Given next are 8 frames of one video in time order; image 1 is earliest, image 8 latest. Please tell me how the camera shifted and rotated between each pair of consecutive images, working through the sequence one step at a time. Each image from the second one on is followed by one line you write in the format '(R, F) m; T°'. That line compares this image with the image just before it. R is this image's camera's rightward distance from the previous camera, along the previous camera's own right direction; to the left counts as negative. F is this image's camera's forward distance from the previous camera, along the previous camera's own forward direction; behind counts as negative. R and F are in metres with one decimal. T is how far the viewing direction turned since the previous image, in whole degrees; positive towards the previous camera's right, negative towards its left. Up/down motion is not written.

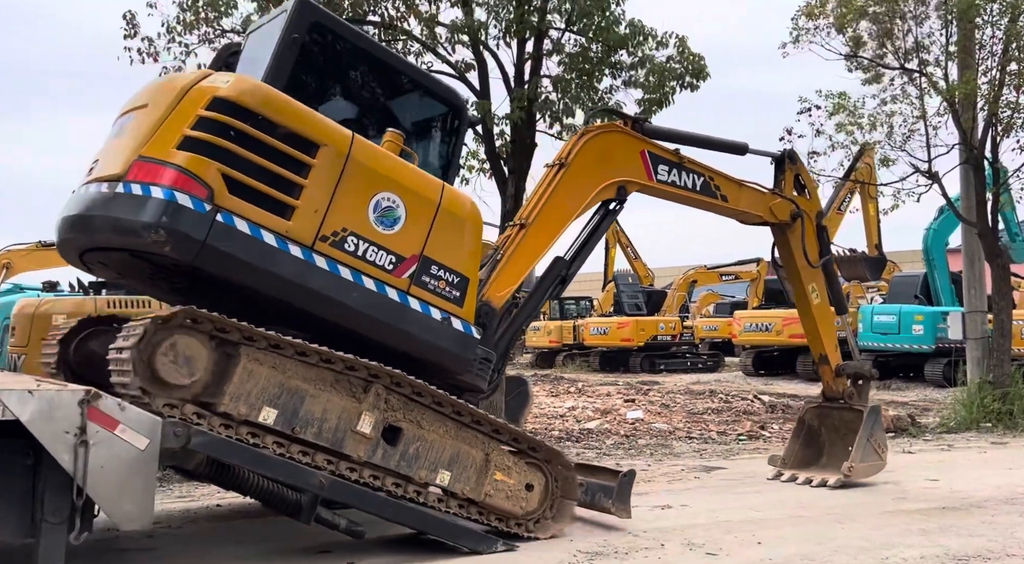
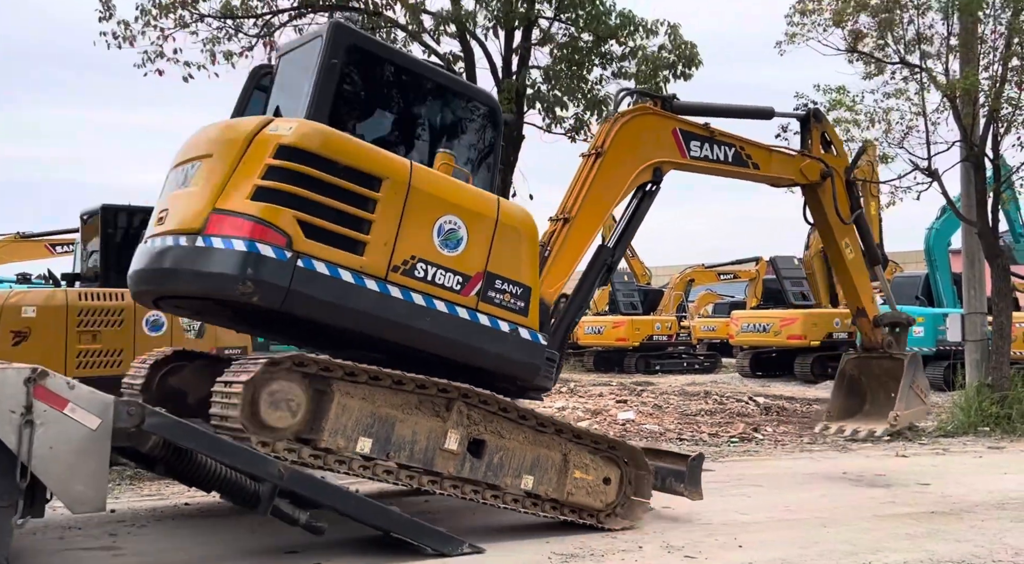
(+0.1, +0.3) m; 0°
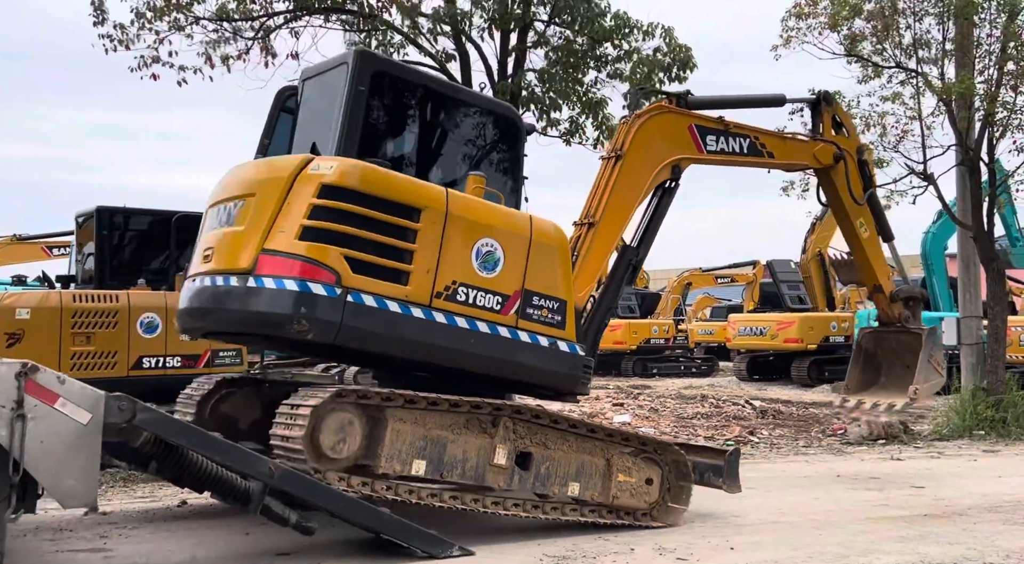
(0.0, 0.0) m; 0°
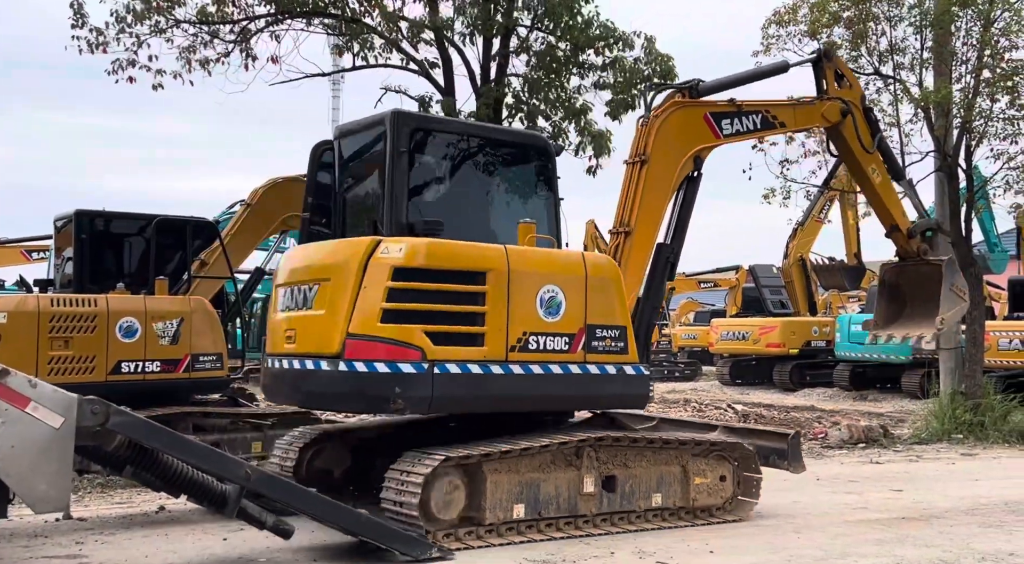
(0.0, 0.0) m; +1°
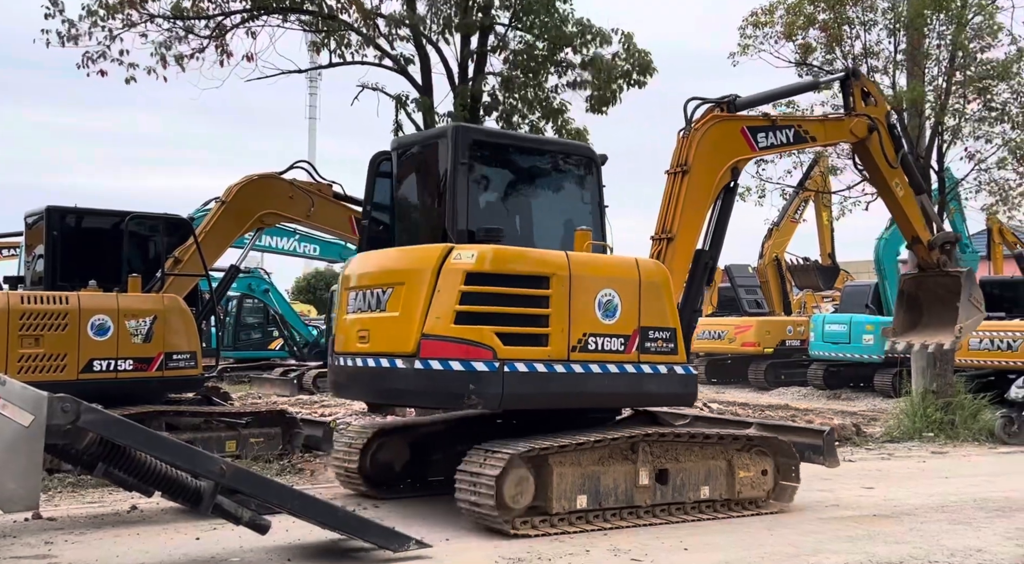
(0.0, 0.0) m; +1°
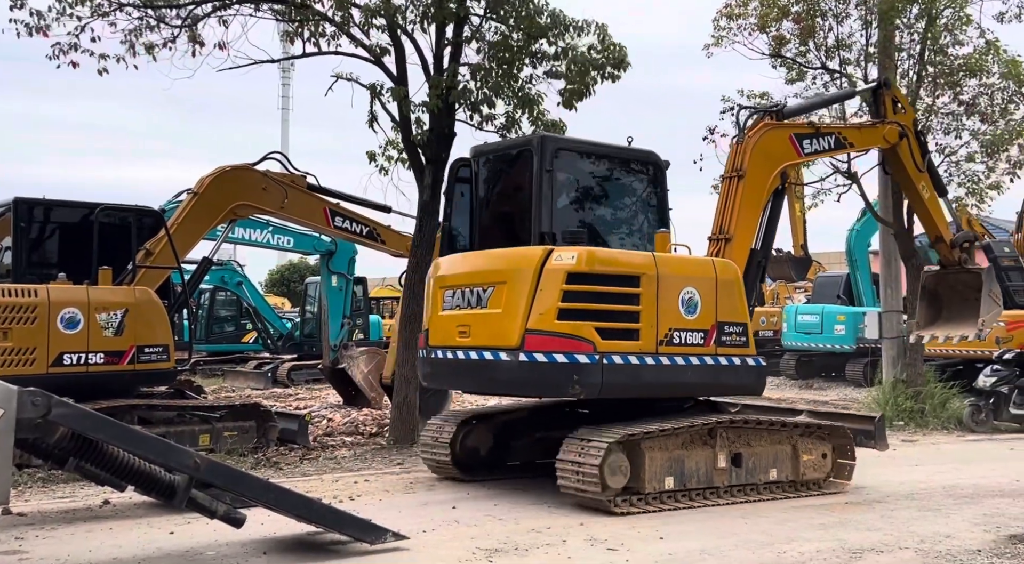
(-0.1, 0.0) m; +2°
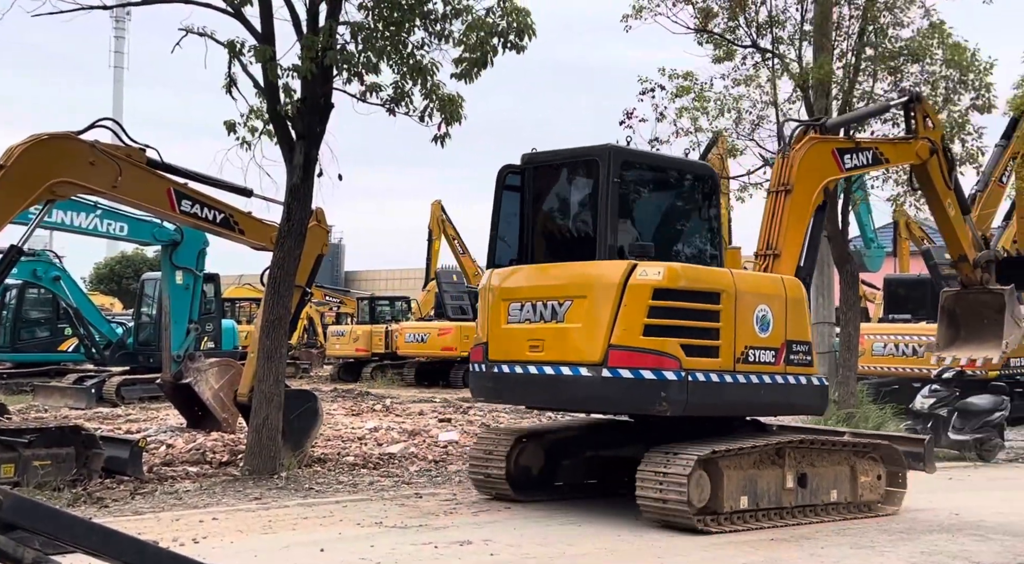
(-0.5, +1.8) m; +9°
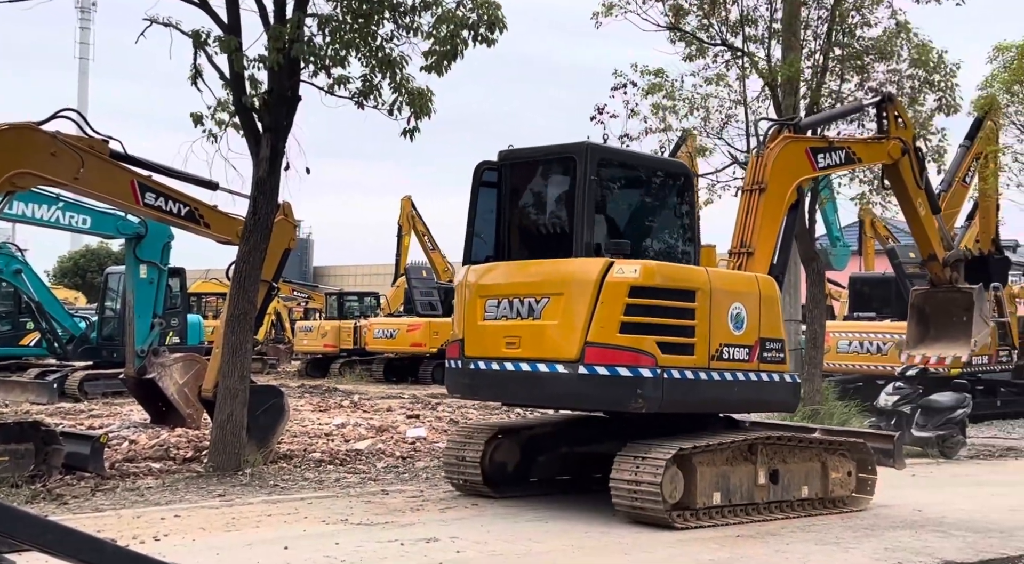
(0.0, 0.0) m; +2°
